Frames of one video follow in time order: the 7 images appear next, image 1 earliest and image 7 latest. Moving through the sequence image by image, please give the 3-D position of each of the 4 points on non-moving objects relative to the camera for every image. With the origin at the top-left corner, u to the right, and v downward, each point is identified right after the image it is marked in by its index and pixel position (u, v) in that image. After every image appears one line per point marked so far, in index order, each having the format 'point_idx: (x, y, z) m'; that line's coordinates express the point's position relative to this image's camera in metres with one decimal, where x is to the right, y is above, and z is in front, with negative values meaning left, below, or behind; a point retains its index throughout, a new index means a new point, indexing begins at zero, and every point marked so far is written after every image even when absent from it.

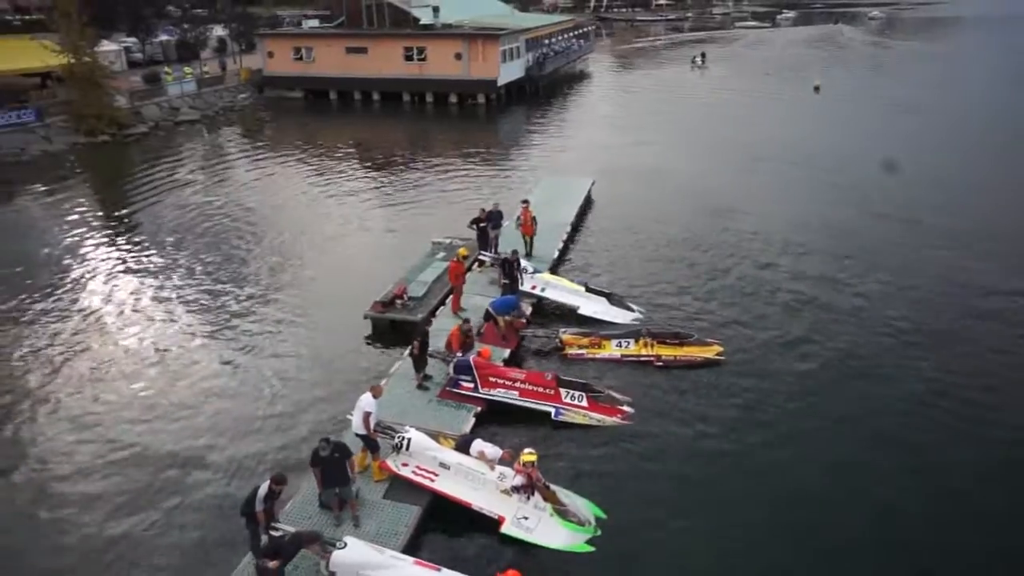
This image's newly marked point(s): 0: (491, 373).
0: (-0.5, -2.0, +16.8) m
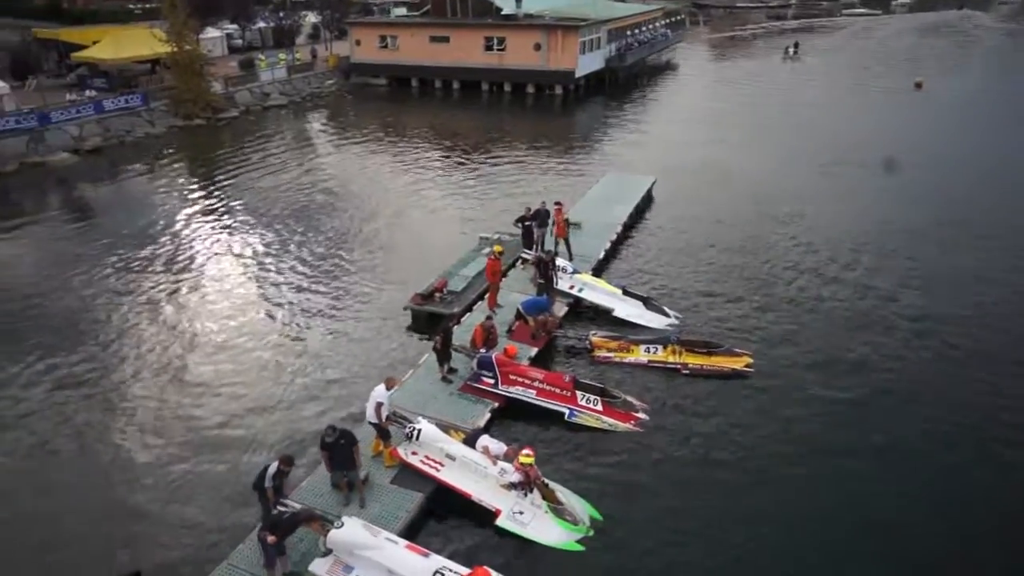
0: (0.0, -2.1, +17.4) m
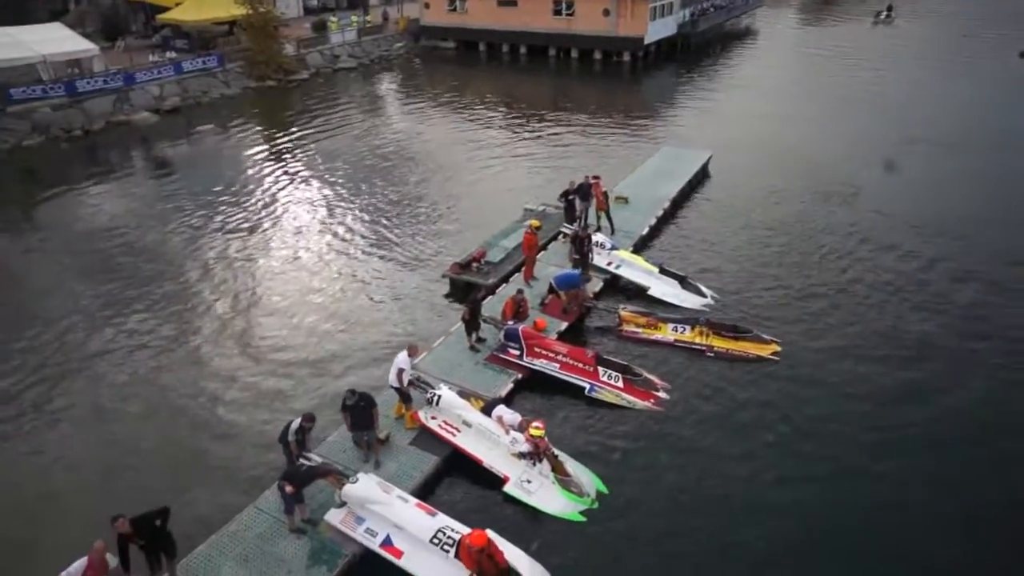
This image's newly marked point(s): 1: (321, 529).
0: (+0.6, -1.4, +17.9) m
1: (-3.6, -4.5, +12.9) m
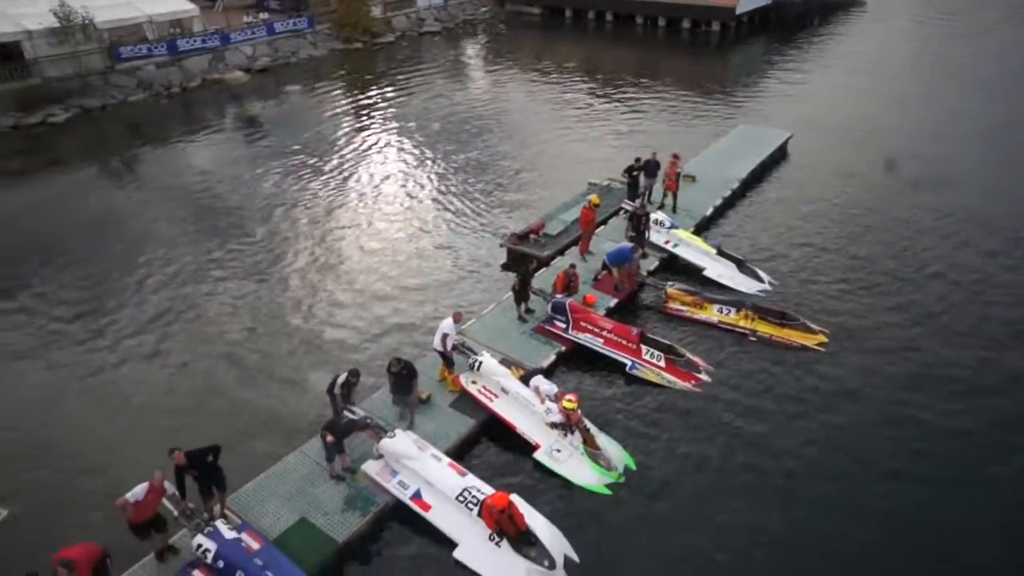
0: (+1.8, -0.8, +18.2) m
1: (-3.1, -3.8, +13.9) m
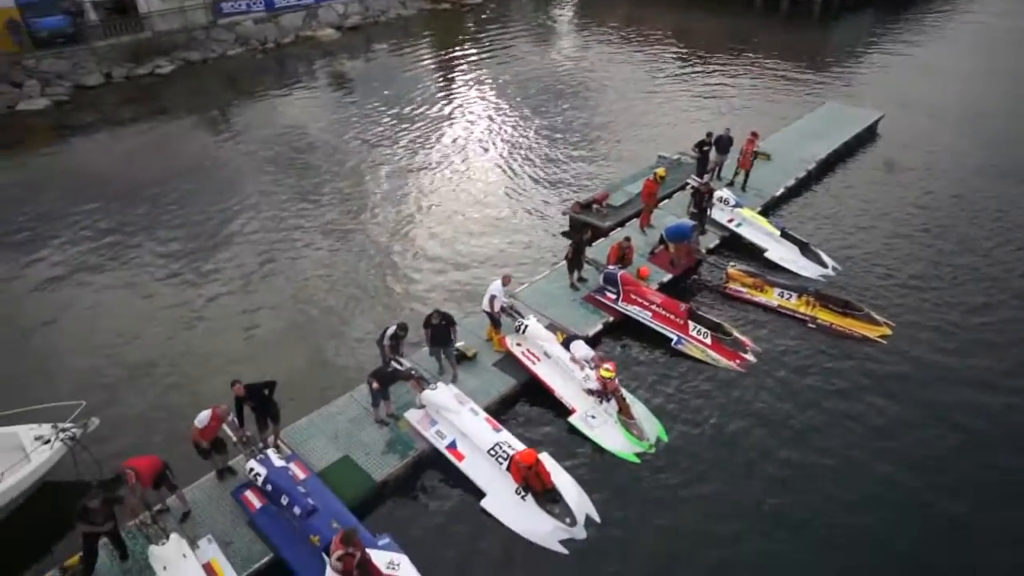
0: (+3.2, -0.1, +18.4) m
1: (-2.4, -2.9, +14.8) m
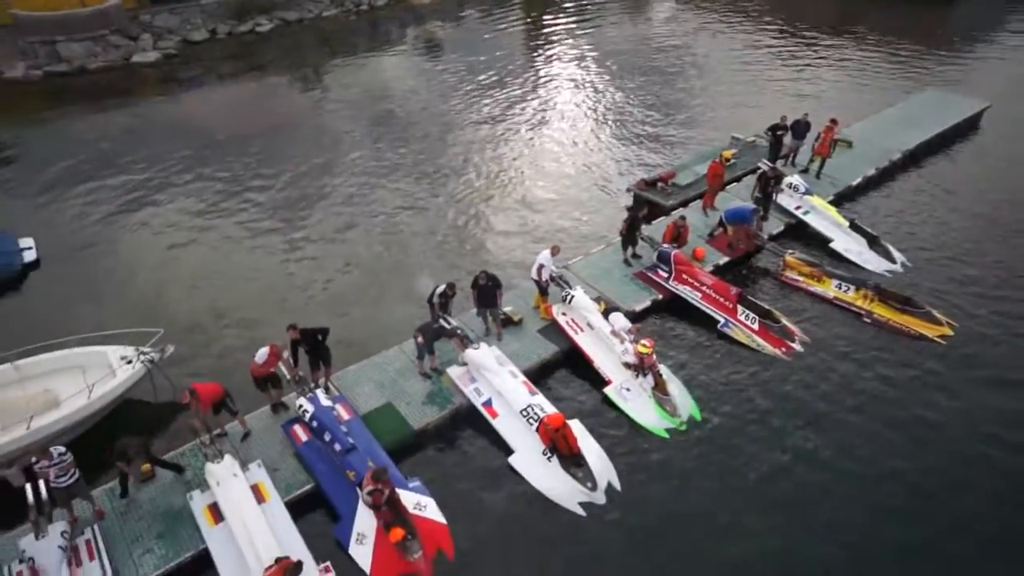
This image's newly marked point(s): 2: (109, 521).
0: (+4.6, +0.5, +18.5) m
1: (-1.6, -2.0, +15.7) m
2: (-7.4, -4.3, +12.7) m
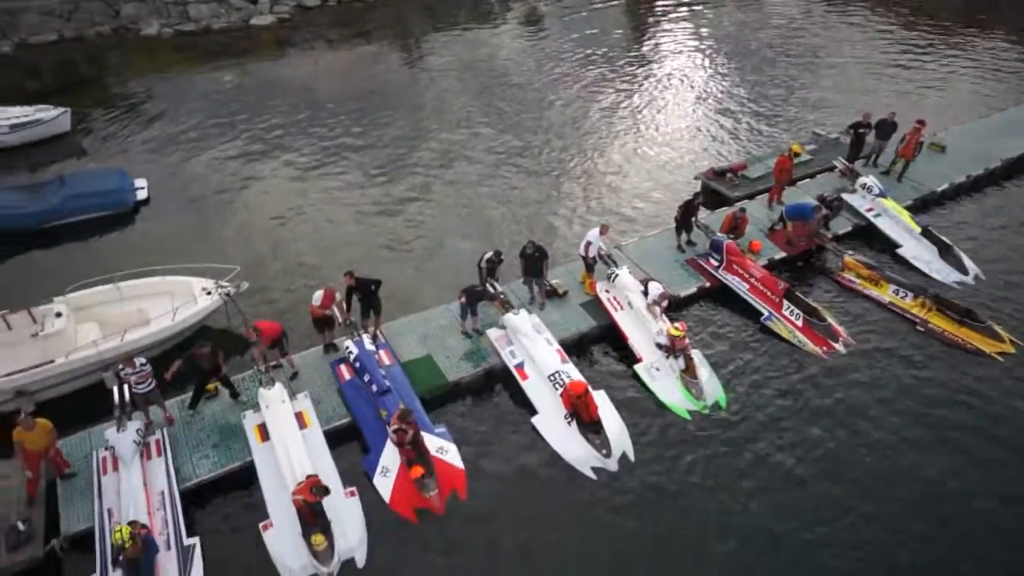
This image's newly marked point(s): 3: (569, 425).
0: (+5.9, +0.7, +18.6) m
1: (-0.7, -1.2, +16.7) m
2: (-7.1, -2.9, +14.6) m
3: (+1.2, -2.9, +14.8) m
